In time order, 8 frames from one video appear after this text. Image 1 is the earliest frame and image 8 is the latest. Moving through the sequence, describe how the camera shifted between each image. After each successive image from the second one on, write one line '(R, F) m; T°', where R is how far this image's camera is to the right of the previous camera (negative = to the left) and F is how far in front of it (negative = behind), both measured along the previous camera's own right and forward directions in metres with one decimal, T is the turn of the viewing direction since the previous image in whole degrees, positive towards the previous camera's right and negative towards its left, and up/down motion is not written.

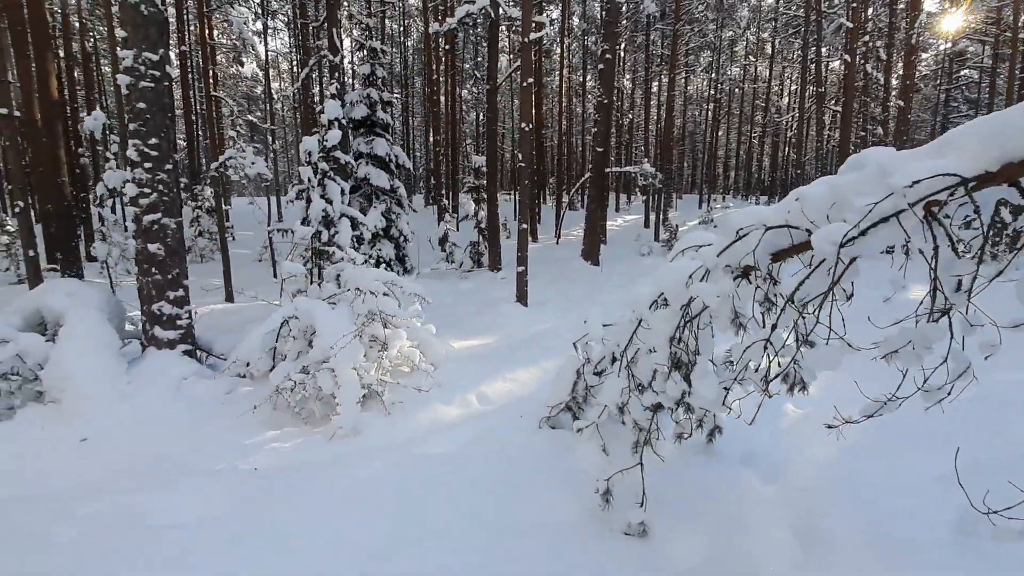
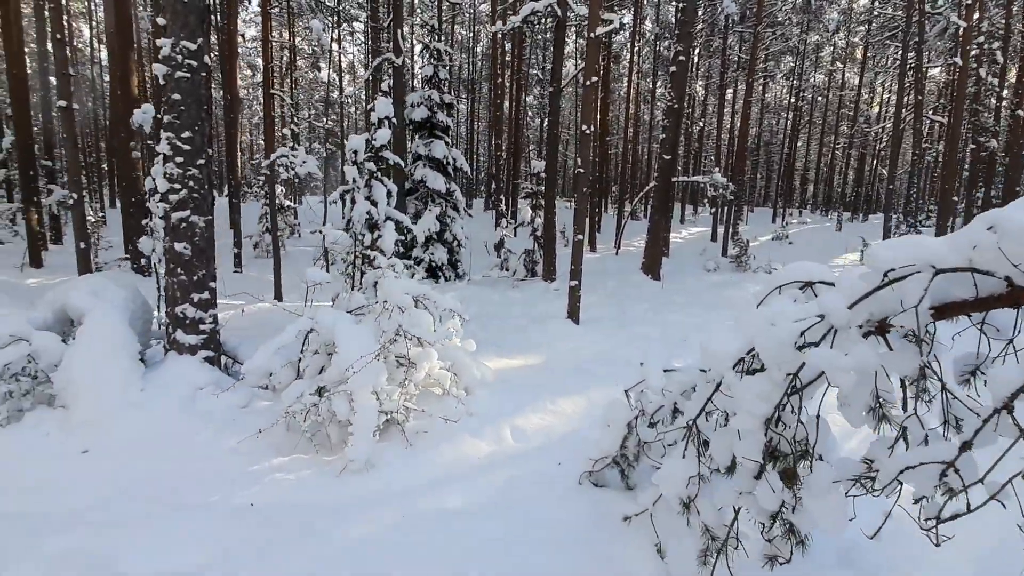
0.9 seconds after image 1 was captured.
(+0.1, +0.6) m; -6°
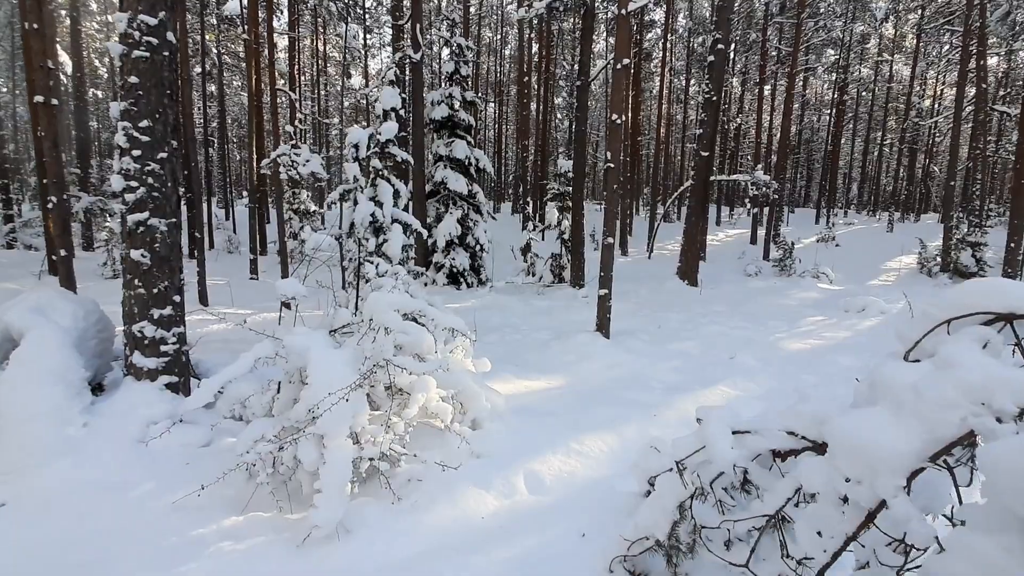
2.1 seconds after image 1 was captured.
(+0.1, +0.8) m; -3°
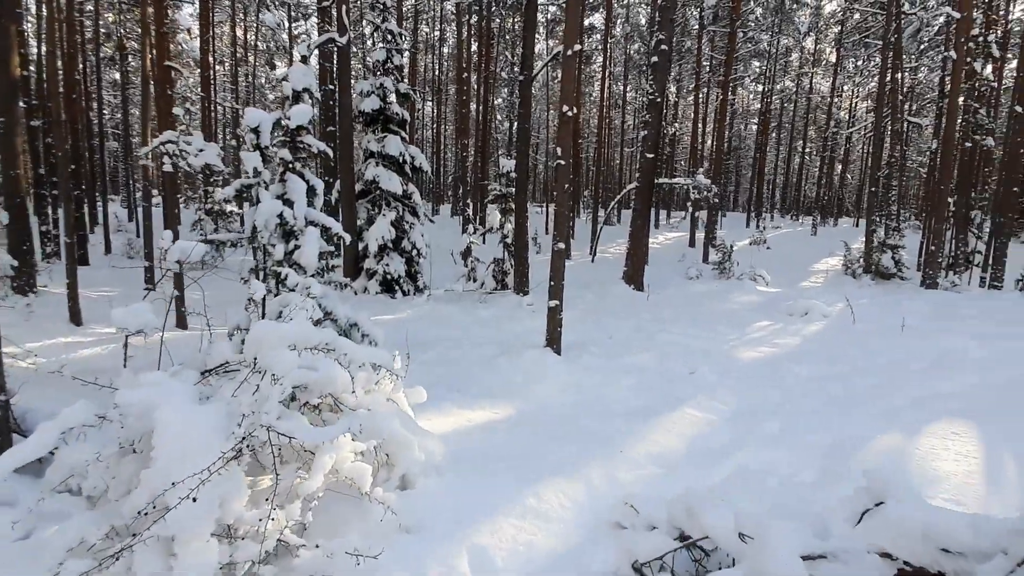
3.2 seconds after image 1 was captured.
(0.0, +0.8) m; +7°
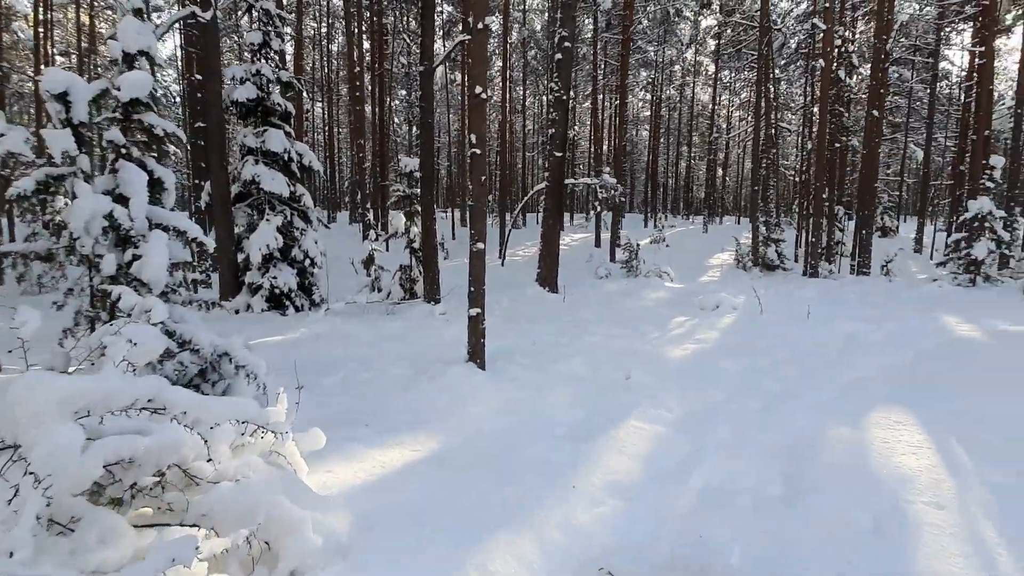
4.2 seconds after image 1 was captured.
(-0.1, +0.8) m; +11°
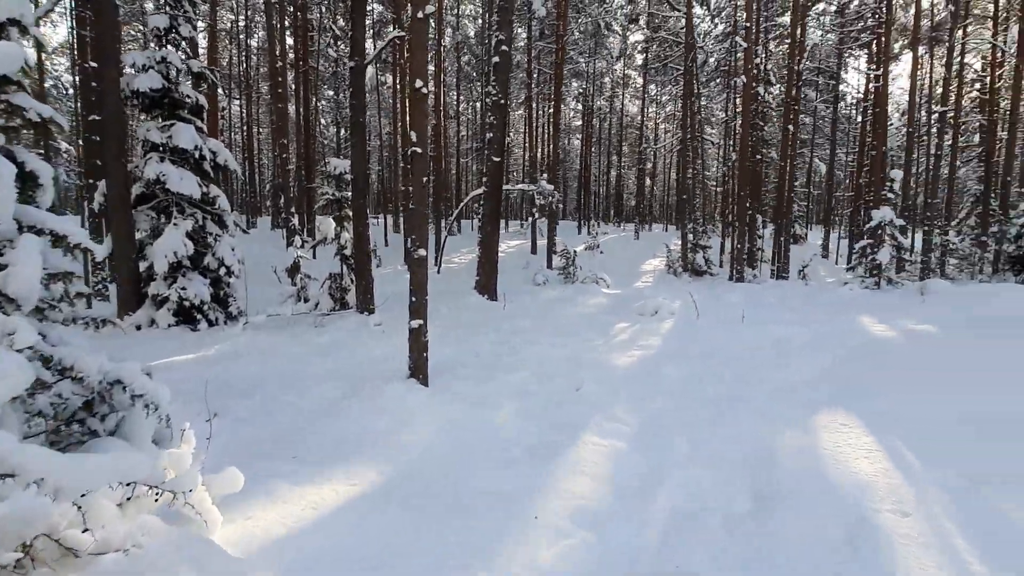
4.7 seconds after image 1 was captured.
(-0.1, +0.4) m; +8°
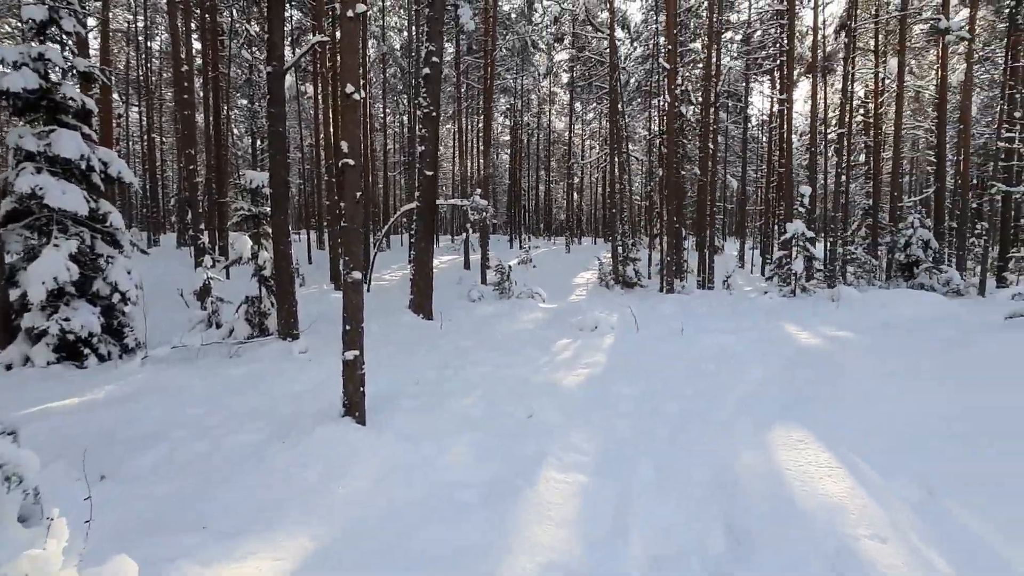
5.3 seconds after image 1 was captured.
(-0.2, +0.4) m; +8°
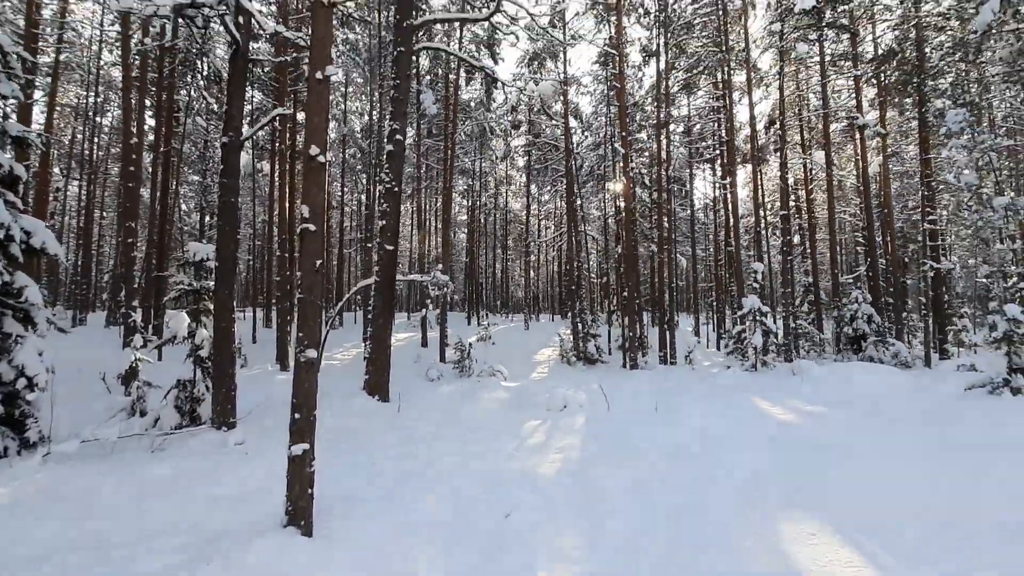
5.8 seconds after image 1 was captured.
(-0.2, +0.5) m; +5°
